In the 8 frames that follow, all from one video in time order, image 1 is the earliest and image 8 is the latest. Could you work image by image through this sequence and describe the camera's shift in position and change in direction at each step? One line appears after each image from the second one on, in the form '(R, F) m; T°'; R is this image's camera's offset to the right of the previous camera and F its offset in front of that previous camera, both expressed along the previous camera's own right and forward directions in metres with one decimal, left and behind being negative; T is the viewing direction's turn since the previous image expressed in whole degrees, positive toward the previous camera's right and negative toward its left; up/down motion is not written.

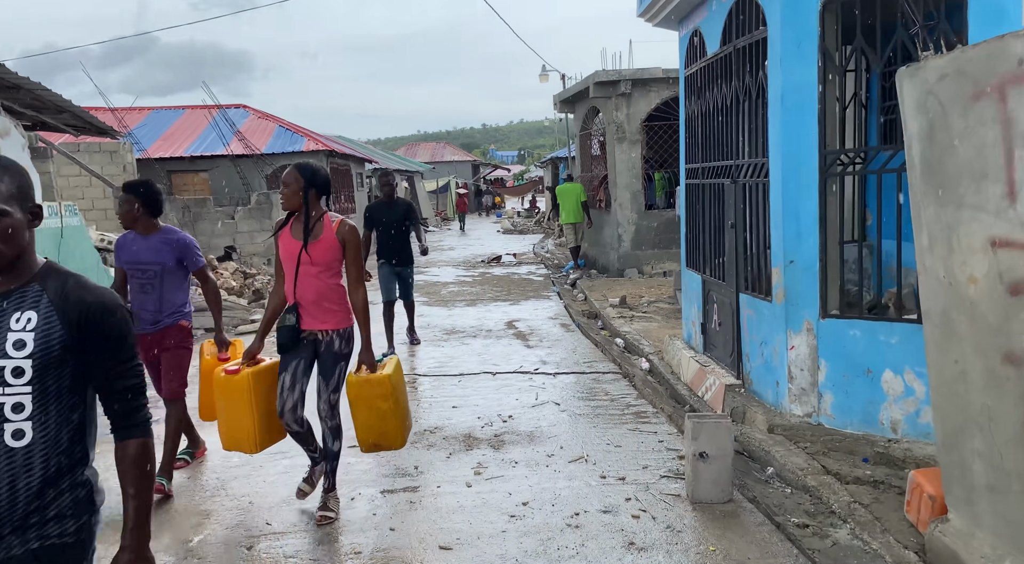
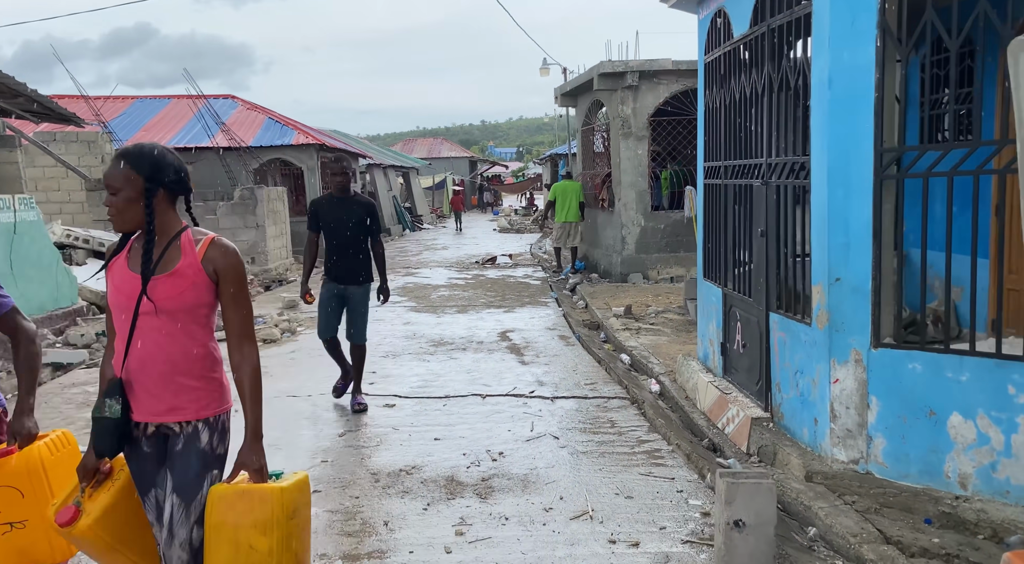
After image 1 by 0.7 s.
(0.0, +0.8) m; 0°
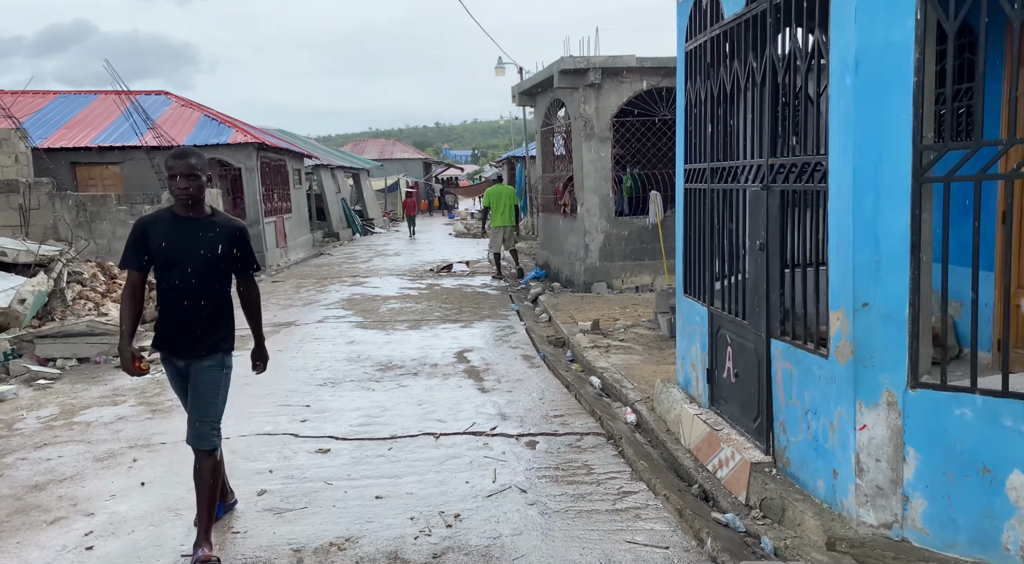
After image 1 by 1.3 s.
(0.0, +0.8) m; +3°
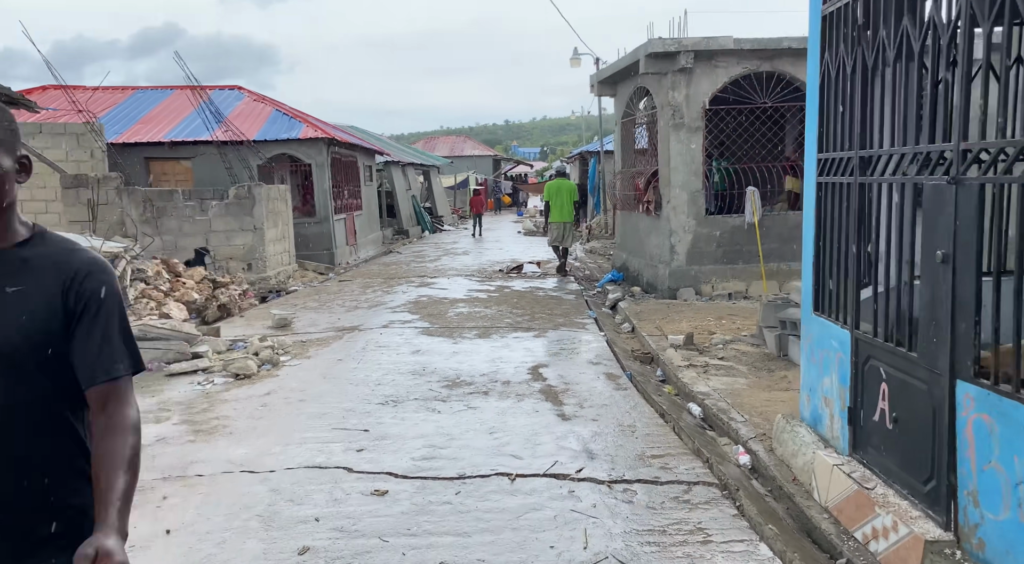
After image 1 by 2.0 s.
(-0.1, +0.9) m; -4°
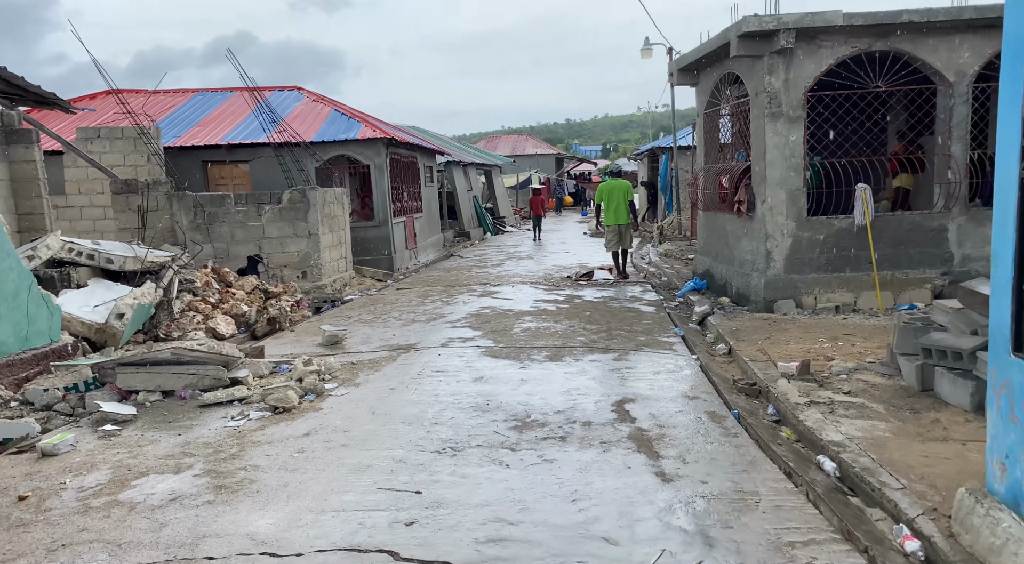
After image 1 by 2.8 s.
(-0.1, +1.1) m; -4°
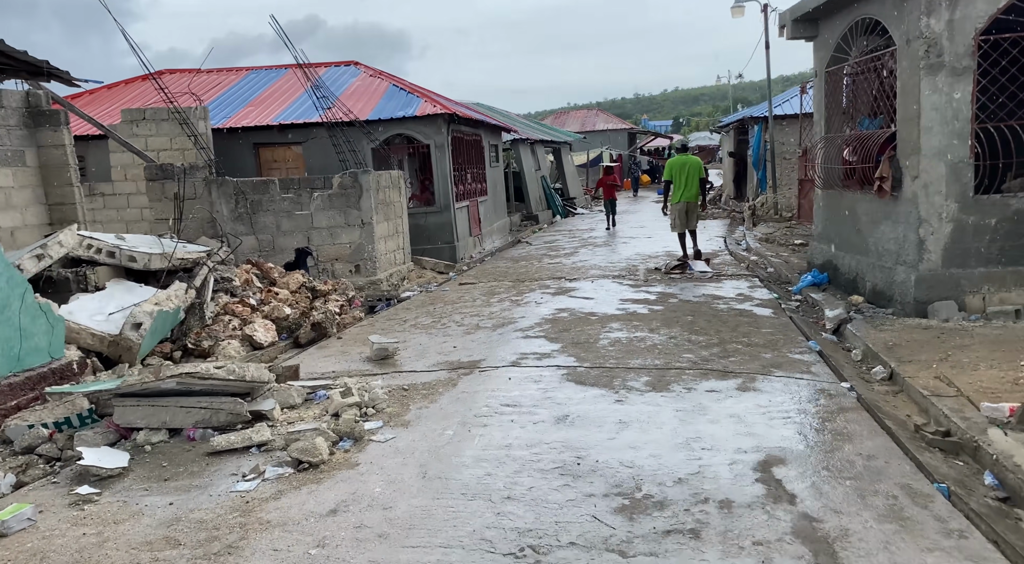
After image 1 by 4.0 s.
(-0.2, +1.6) m; -4°
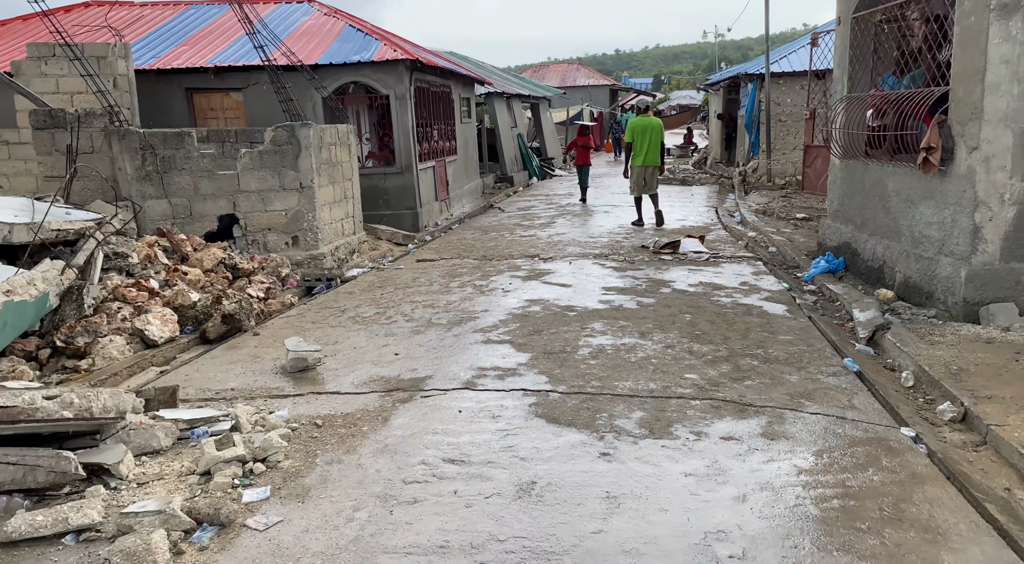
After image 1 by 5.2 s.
(+0.1, +1.6) m; +2°
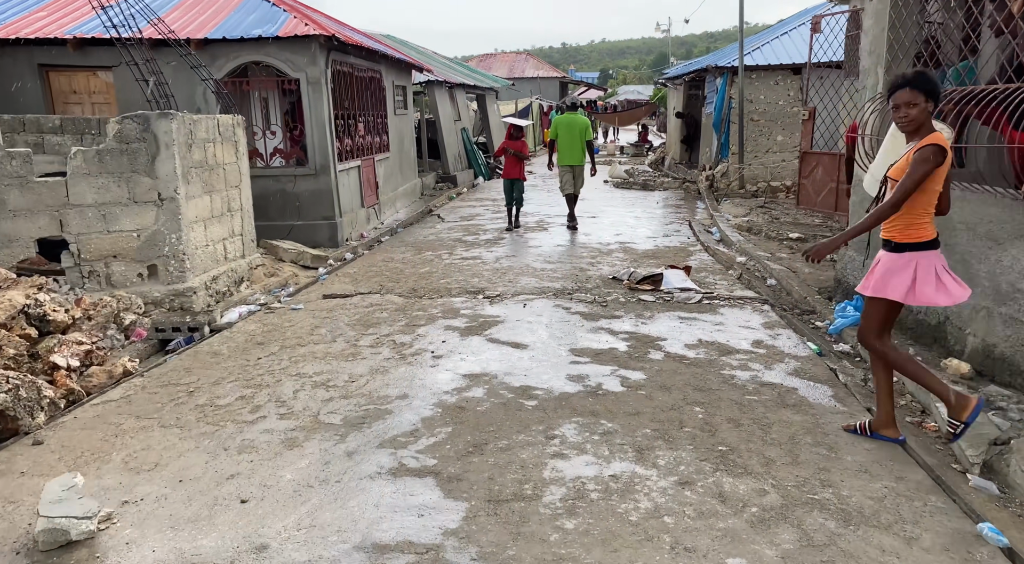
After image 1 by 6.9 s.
(+0.1, +2.3) m; +4°
